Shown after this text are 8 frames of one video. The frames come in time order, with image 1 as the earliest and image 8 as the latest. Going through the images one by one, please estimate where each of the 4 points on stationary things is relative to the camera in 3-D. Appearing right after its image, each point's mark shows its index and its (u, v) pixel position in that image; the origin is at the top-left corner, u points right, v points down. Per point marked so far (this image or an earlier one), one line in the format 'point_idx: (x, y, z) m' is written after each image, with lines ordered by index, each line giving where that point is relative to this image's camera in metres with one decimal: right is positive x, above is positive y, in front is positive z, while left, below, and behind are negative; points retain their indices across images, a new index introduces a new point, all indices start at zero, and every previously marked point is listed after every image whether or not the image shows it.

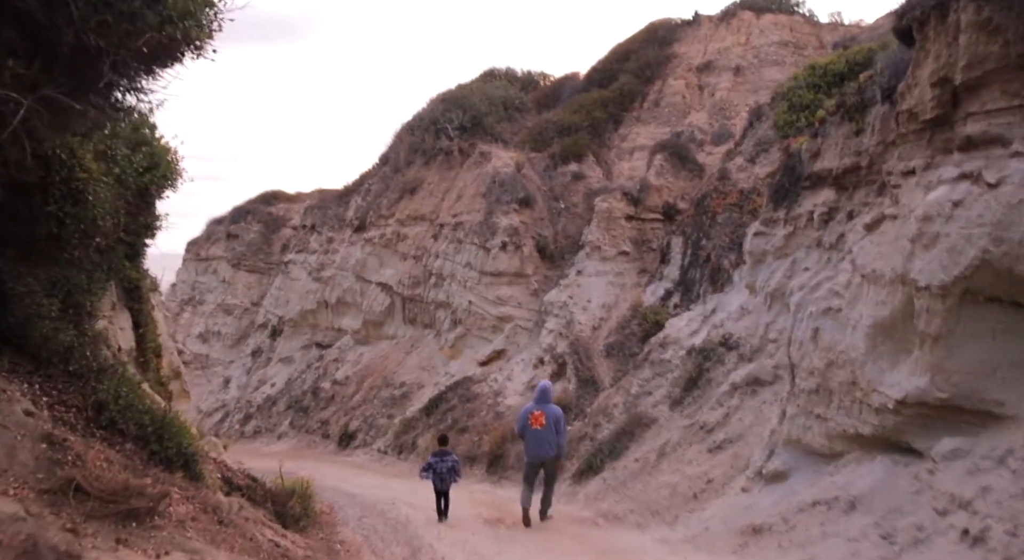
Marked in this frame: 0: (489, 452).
0: (-0.3, -2.6, +15.2) m
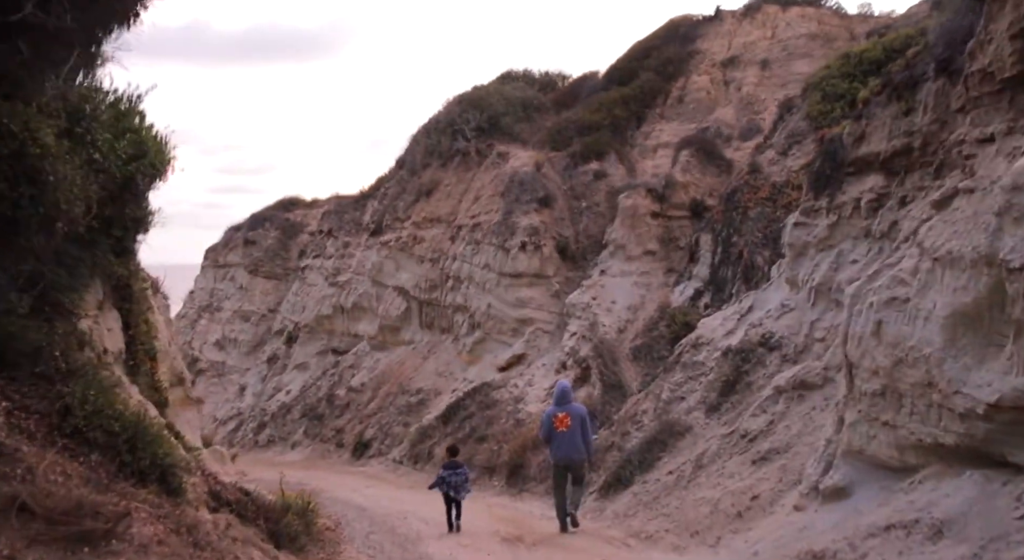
0: (0.0, -2.6, +14.3) m
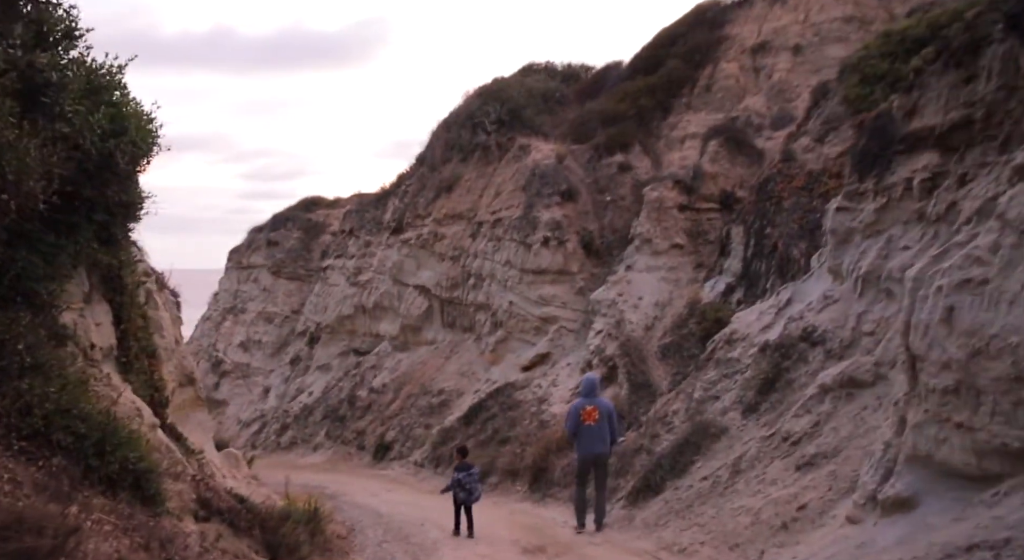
0: (+0.3, -2.5, +13.6) m
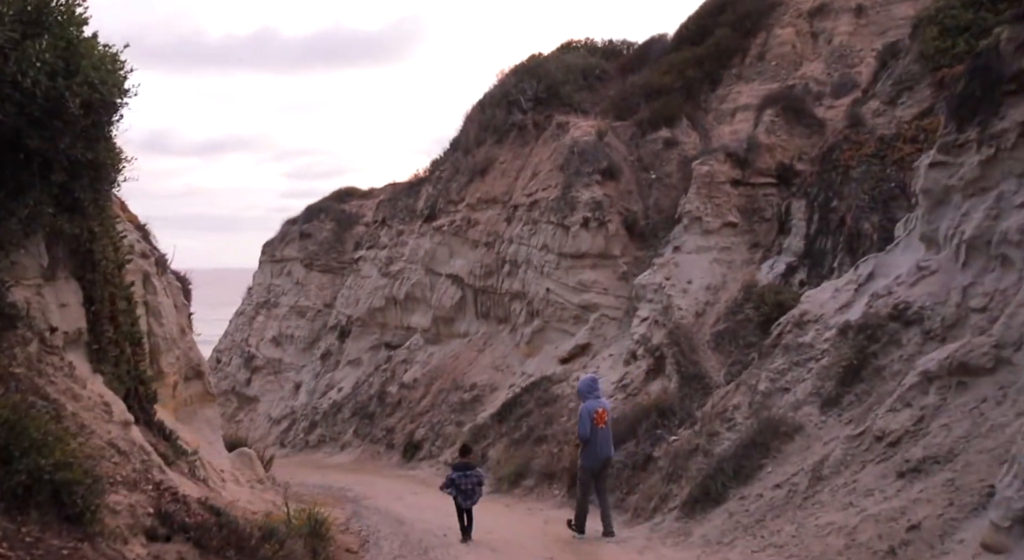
0: (+0.7, -2.3, +12.2) m
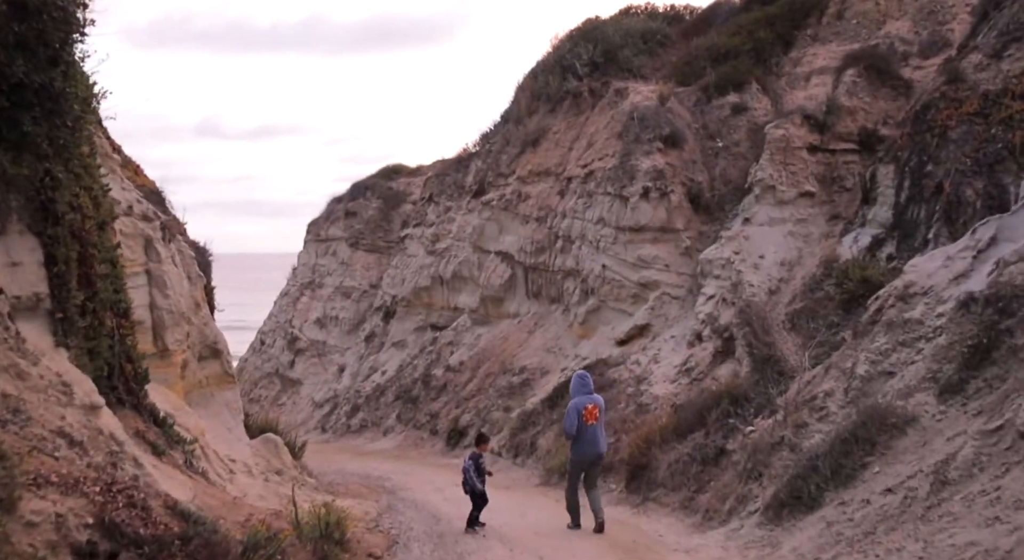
0: (+1.3, -2.0, +10.9) m
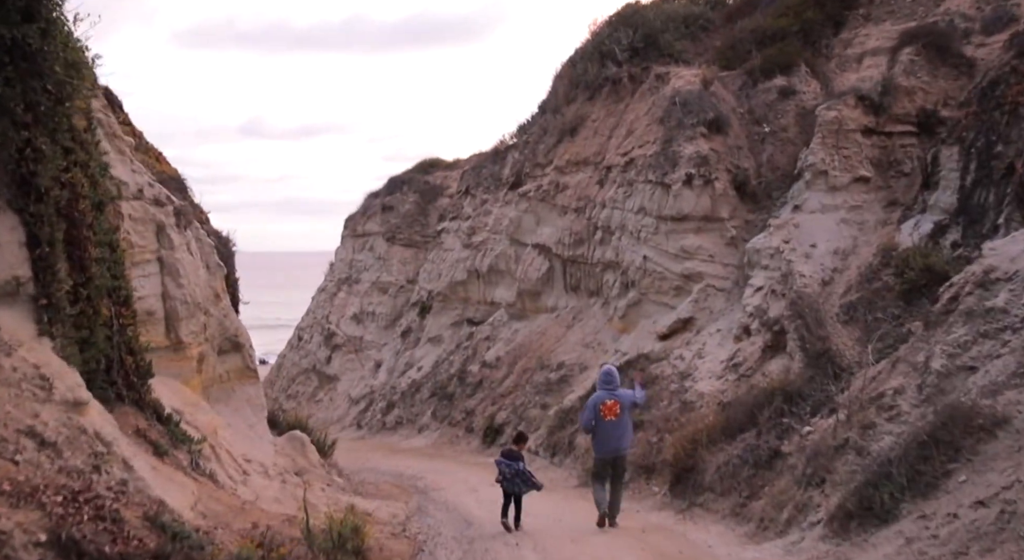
0: (+1.6, -1.9, +10.1) m
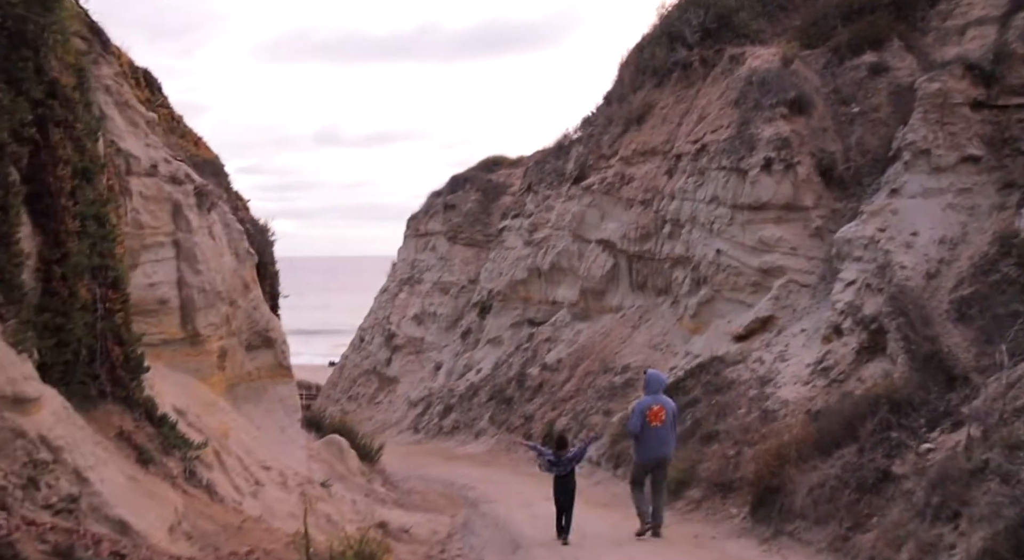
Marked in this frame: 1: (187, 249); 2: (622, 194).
0: (+2.1, -1.8, +8.7) m
1: (-2.9, +0.3, +8.8) m
2: (+2.1, +1.7, +19.5) m
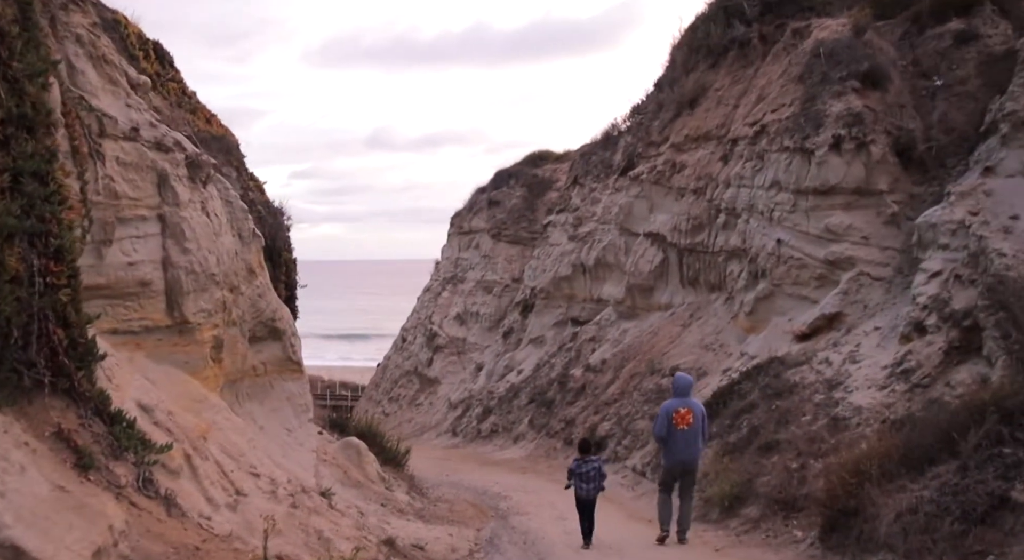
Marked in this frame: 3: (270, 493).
0: (+2.3, -1.6, +7.4) m
1: (-2.6, +0.5, +7.7) m
2: (+2.9, +1.8, +18.1) m
3: (-1.8, -1.5, +7.3) m
